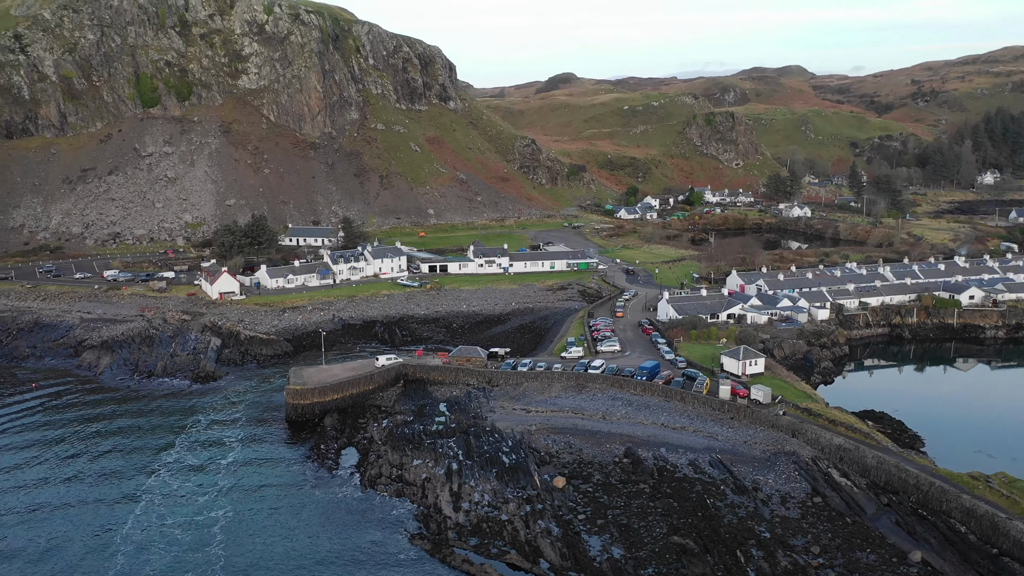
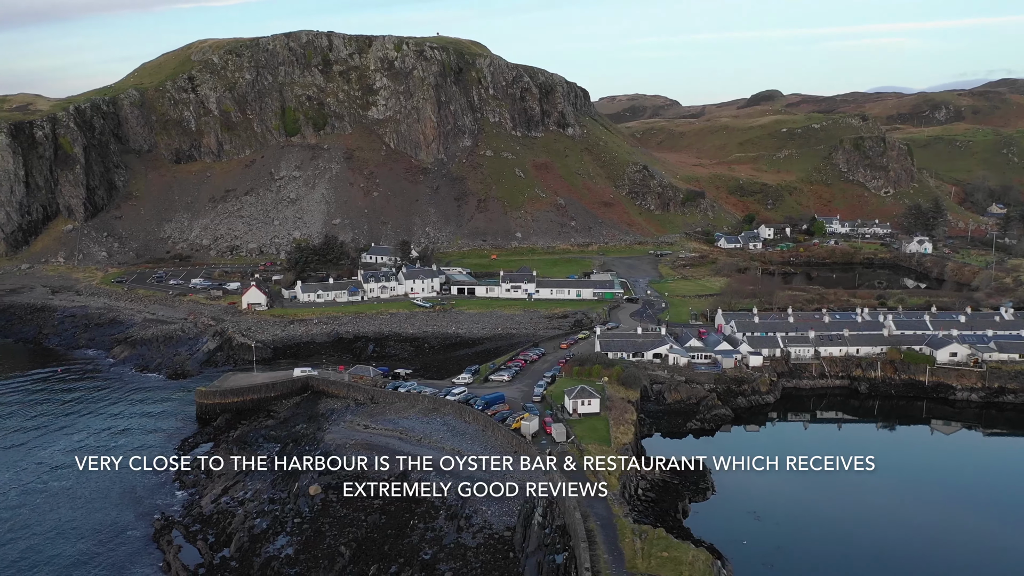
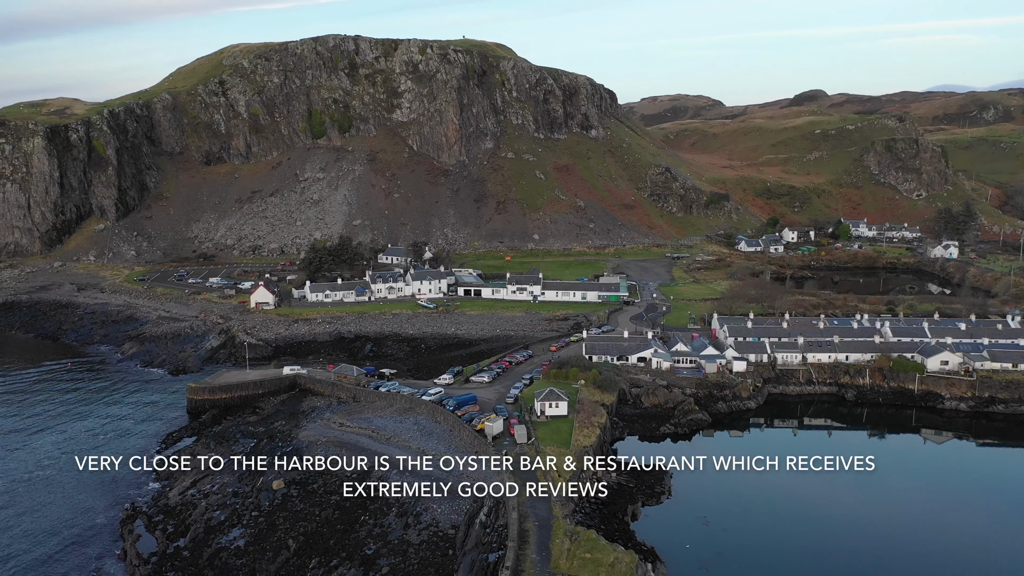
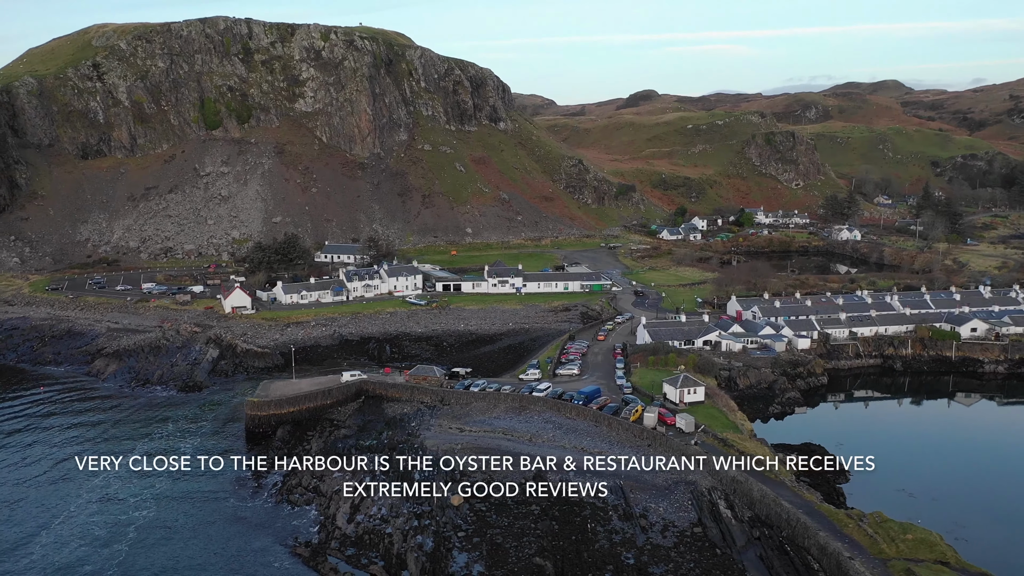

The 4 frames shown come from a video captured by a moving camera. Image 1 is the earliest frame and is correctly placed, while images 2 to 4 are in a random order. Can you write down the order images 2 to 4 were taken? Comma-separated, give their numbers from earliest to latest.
4, 2, 3
